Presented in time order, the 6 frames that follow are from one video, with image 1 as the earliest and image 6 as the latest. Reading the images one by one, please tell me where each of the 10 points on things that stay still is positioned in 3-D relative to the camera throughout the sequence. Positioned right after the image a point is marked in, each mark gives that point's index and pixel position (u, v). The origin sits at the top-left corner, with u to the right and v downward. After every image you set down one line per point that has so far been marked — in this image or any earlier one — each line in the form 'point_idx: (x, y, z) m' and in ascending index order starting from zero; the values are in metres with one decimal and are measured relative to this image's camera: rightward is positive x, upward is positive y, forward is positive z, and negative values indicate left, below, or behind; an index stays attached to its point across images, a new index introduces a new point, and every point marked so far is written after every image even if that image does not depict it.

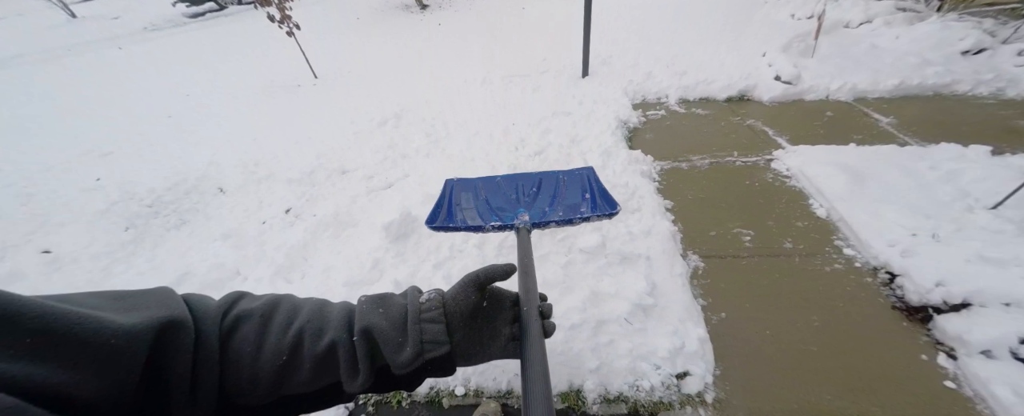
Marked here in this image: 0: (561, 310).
0: (+0.2, -0.5, +1.6) m
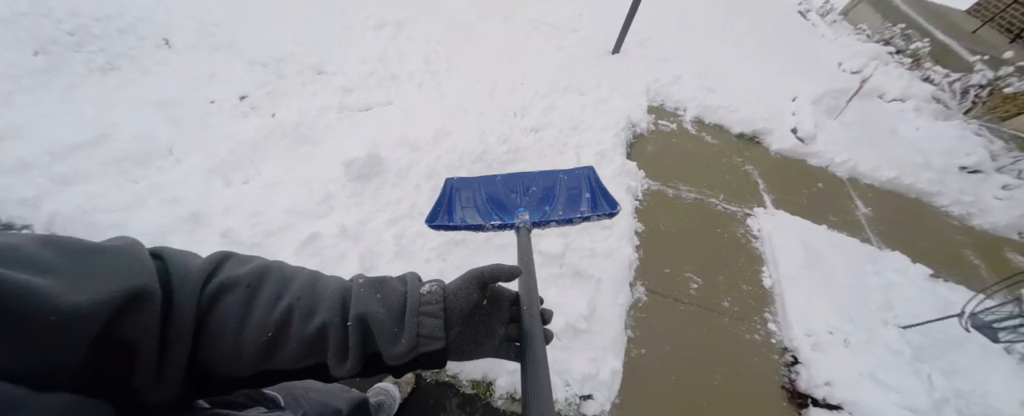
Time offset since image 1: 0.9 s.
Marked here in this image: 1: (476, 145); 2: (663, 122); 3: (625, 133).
0: (-0.1, -0.4, +1.6) m
1: (-0.2, +0.3, +2.1) m
2: (+1.1, +0.6, +2.6) m
3: (+0.8, +0.5, +2.4) m
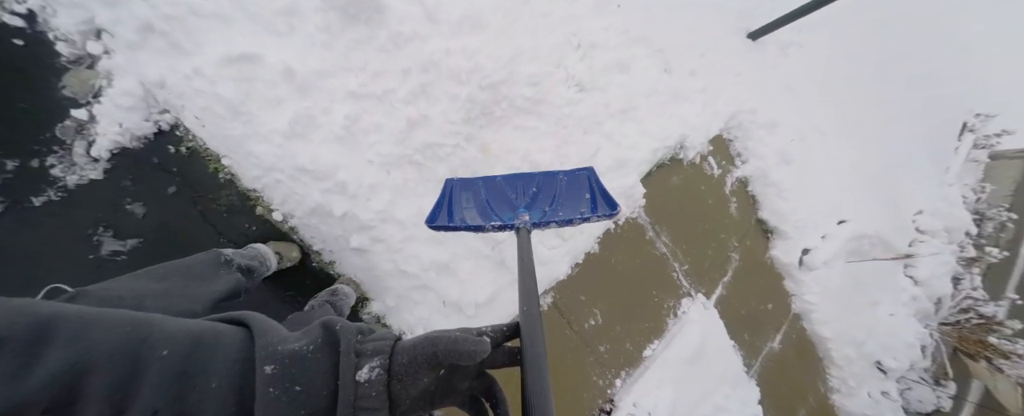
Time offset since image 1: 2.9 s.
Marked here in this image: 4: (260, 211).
0: (-0.5, -0.2, +1.5) m
1: (-0.1, +0.7, +1.6) m
2: (+1.3, +0.3, +2.2) m
3: (+0.9, +0.3, +2.0) m
4: (-1.1, 0.0, +1.5) m
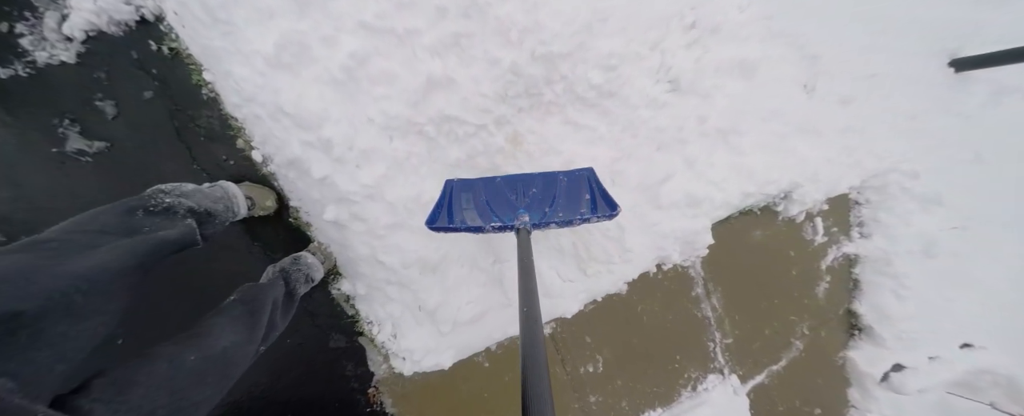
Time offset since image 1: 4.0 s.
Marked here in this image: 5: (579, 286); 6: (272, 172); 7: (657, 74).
0: (-0.4, -0.1, +1.2) m
1: (+0.2, +0.6, +1.2) m
2: (+1.4, -0.1, +1.6) m
3: (+1.1, 0.0, +1.5) m
4: (-1.0, +0.2, +1.2) m
5: (+0.2, -0.3, +1.4) m
6: (-0.9, +0.1, +1.2) m
7: (+0.5, +0.5, +1.3) m
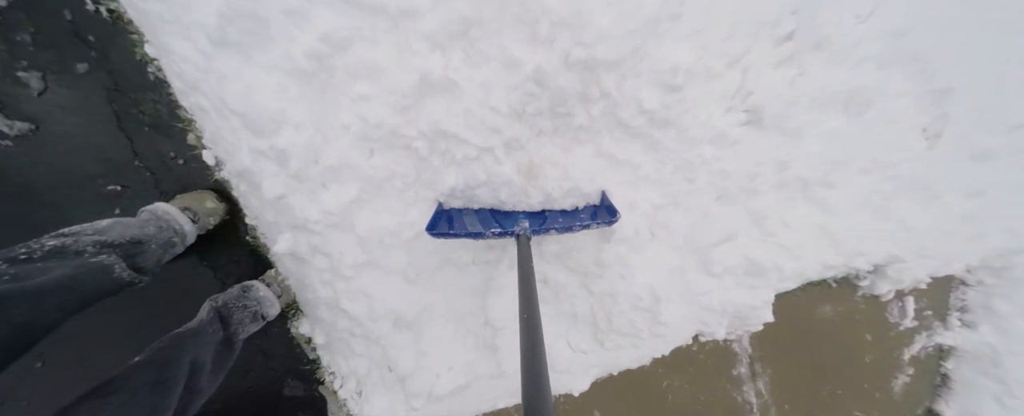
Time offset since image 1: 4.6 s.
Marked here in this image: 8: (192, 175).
0: (-0.4, -0.2, +1.0) m
1: (+0.2, +0.4, +0.9) m
2: (+1.5, -0.4, +1.3) m
3: (+1.1, -0.2, +1.2) m
4: (-0.9, +0.2, +1.0) m
5: (+0.2, -0.5, +1.1) m
6: (-0.8, +0.1, +1.0) m
7: (+0.6, +0.3, +1.0) m
8: (-0.9, +0.1, +1.0) m
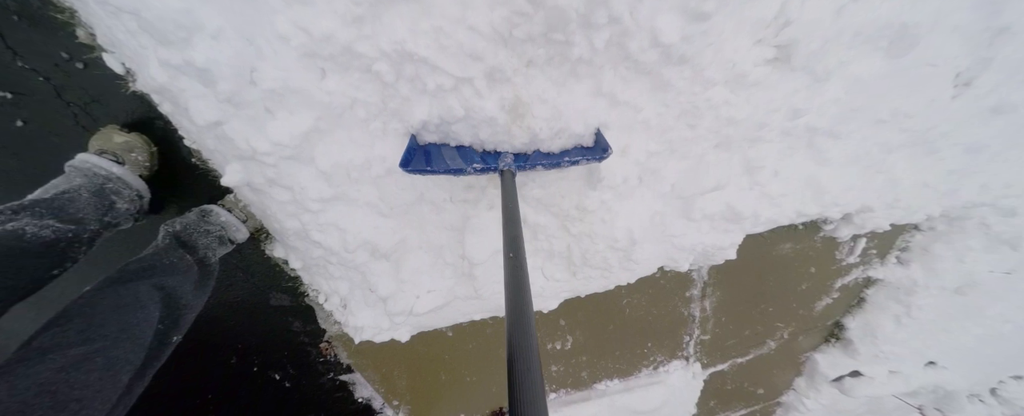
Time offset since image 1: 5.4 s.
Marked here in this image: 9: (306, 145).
0: (-0.5, 0.0, +0.9) m
1: (+0.2, +0.5, +0.6) m
2: (+1.4, -0.2, +1.4) m
3: (+1.0, 0.0, +1.2) m
4: (-1.0, +0.4, +0.8) m
5: (+0.2, -0.3, +1.2) m
6: (-0.9, +0.3, +0.8) m
7: (+0.6, +0.4, +0.8) m
8: (-1.0, +0.3, +0.8) m
9: (-0.5, +0.1, +0.8) m
